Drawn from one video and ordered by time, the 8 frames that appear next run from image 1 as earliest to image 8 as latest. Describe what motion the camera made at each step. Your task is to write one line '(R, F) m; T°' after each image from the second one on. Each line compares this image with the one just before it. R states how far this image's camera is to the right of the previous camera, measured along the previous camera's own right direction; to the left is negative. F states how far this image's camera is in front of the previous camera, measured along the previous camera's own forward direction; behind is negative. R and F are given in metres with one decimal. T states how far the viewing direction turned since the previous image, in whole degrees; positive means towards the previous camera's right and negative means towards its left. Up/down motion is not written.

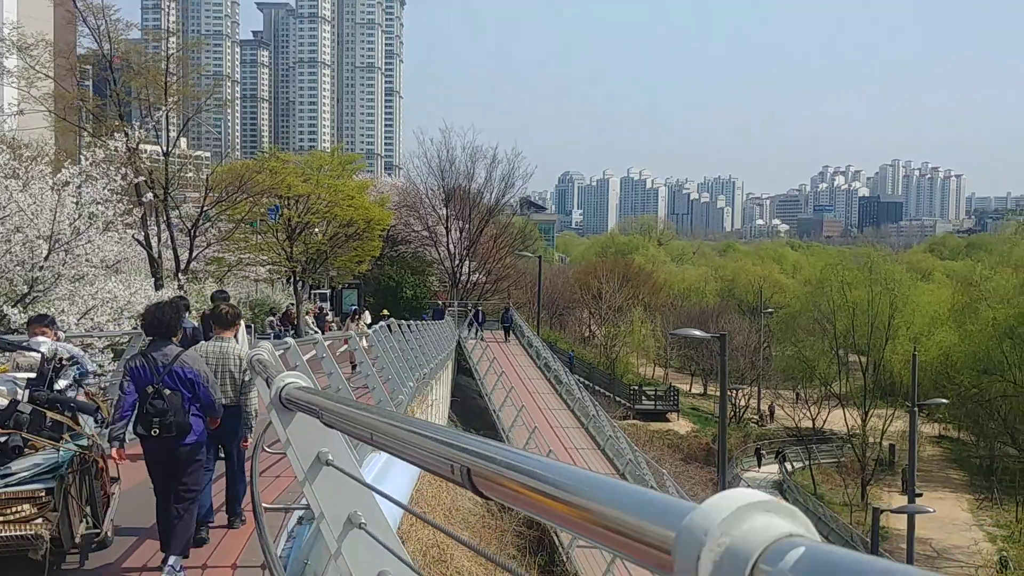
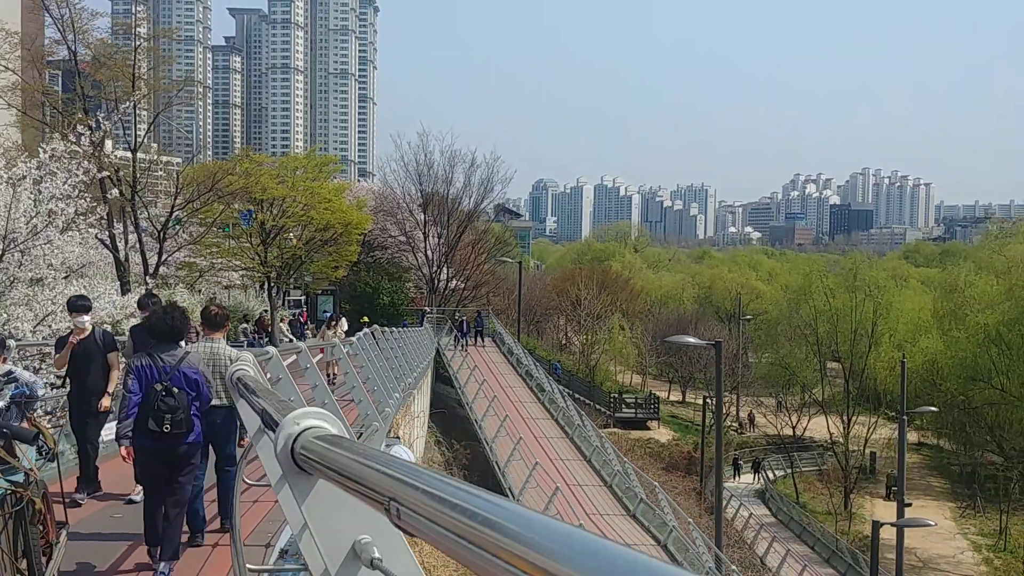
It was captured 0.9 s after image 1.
(-0.2, +0.7) m; +2°
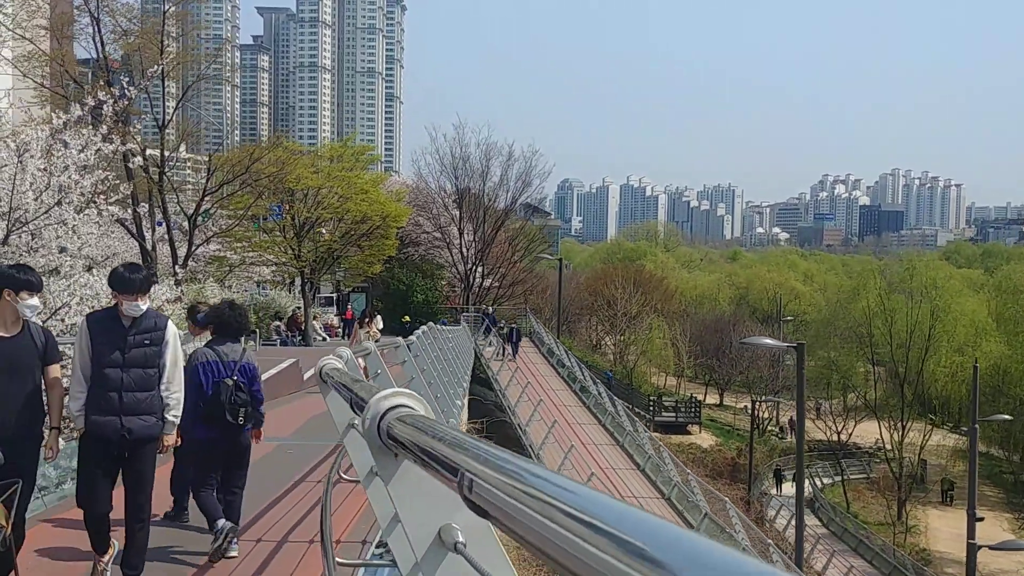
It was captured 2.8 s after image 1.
(-0.6, +1.5) m; -1°
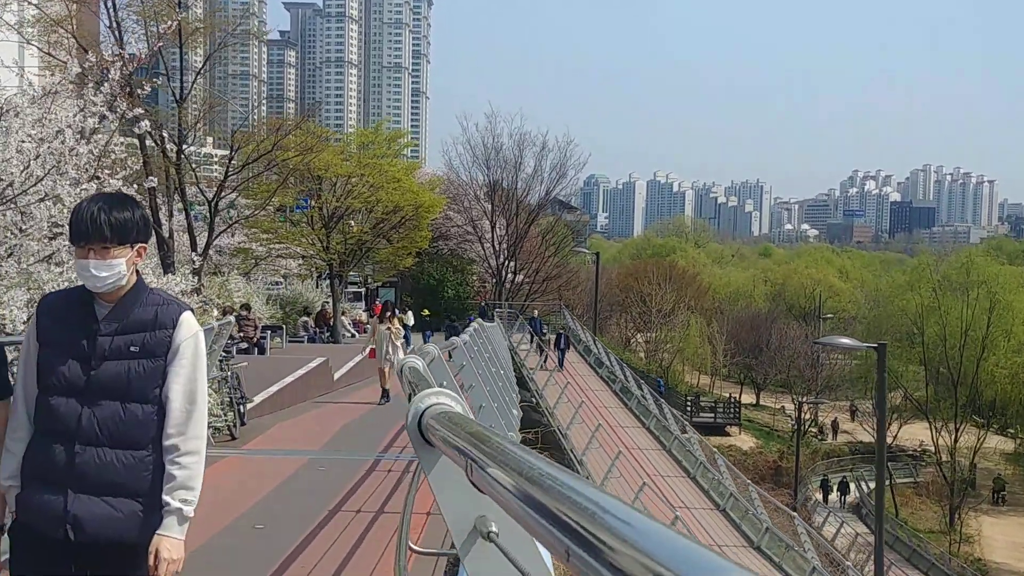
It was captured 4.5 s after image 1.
(-0.4, +1.3) m; -1°
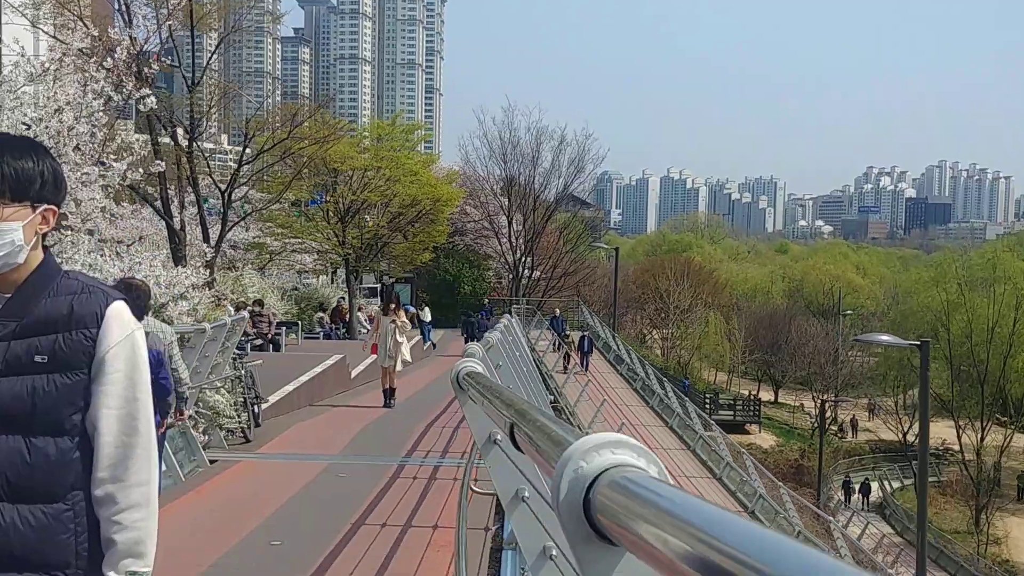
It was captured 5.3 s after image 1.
(-0.2, +0.5) m; -1°
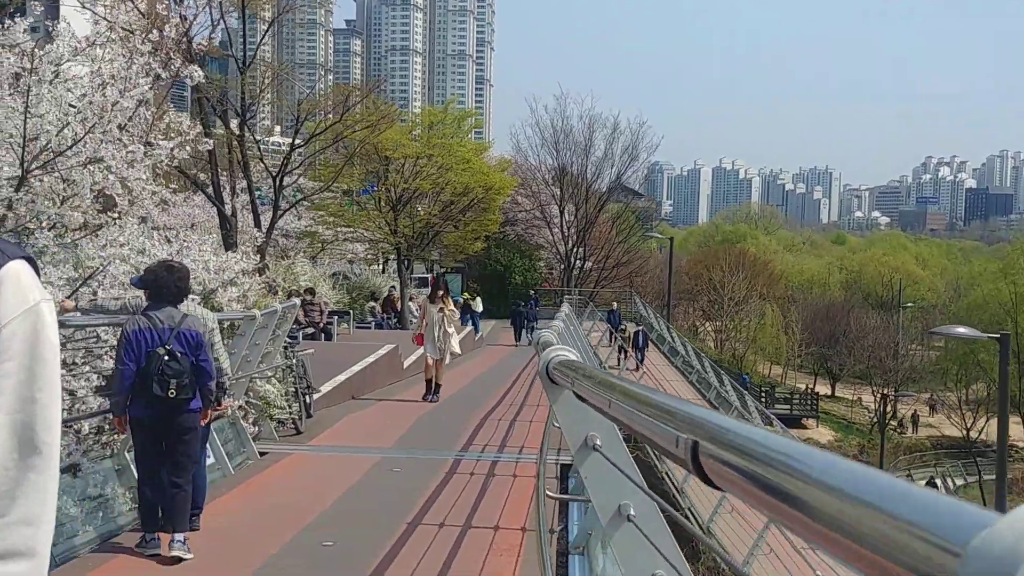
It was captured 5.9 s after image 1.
(-0.1, +0.4) m; -3°
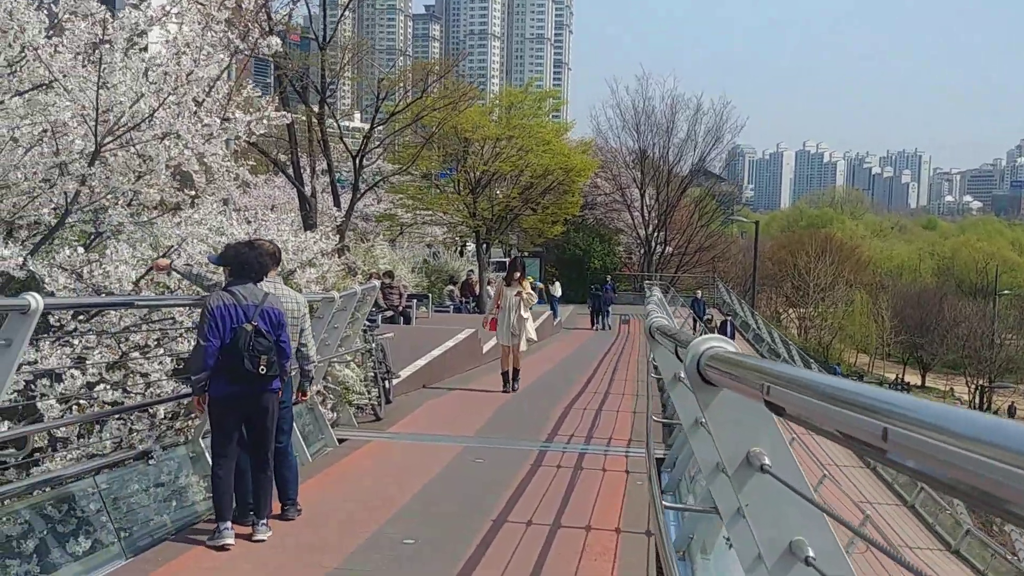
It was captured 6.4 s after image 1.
(-0.1, +0.4) m; -5°
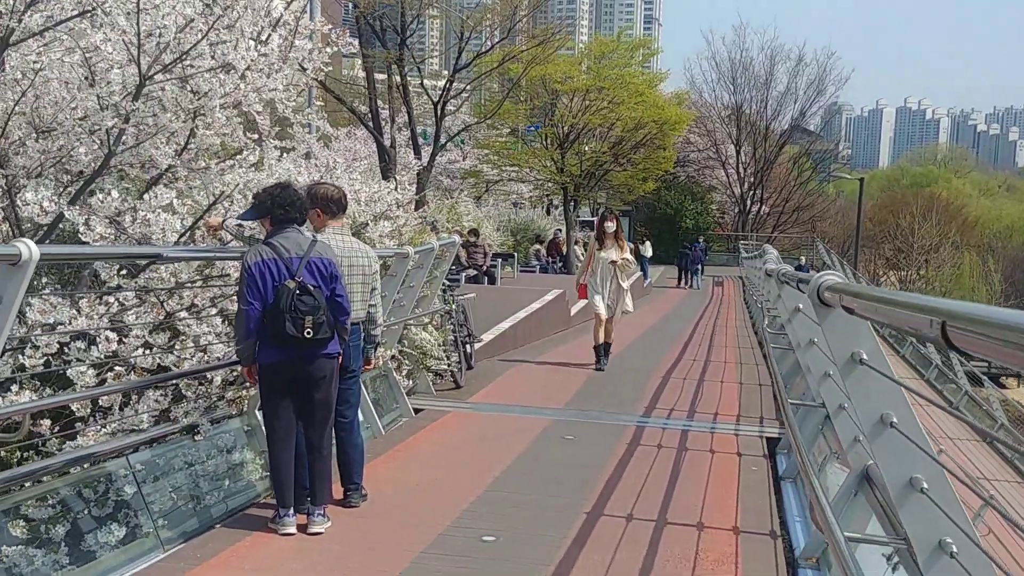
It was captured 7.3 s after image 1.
(-0.1, +0.7) m; -5°
